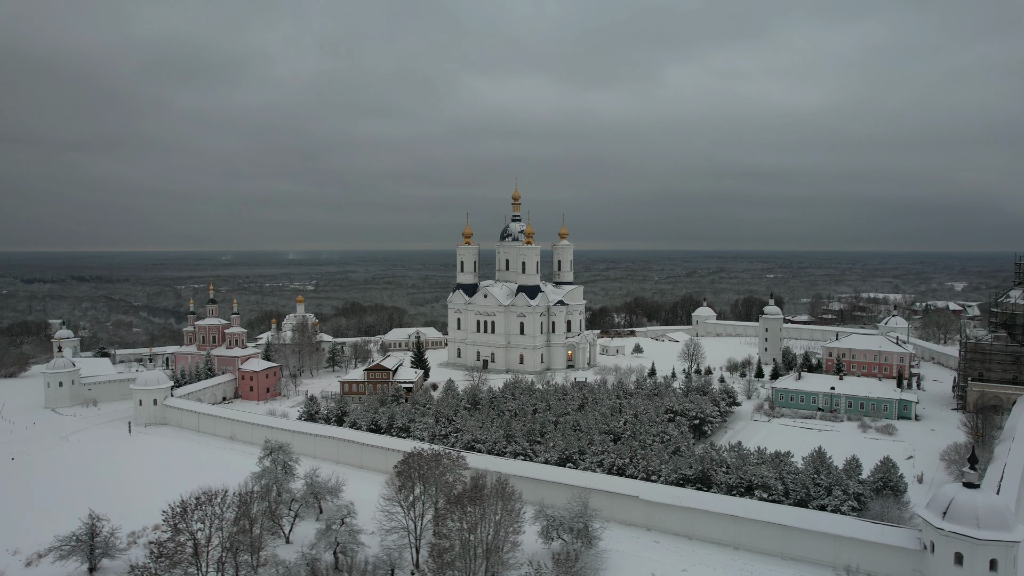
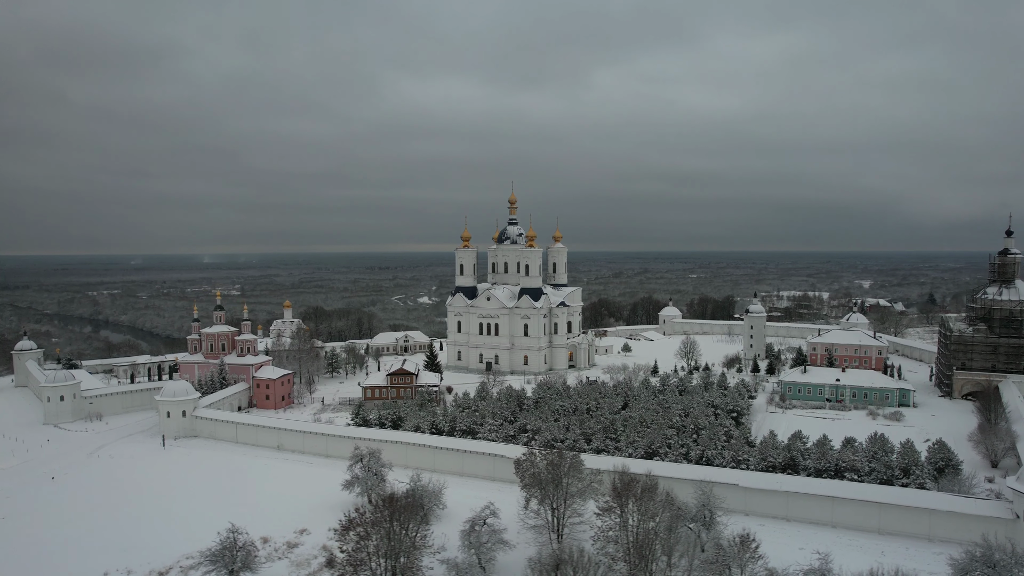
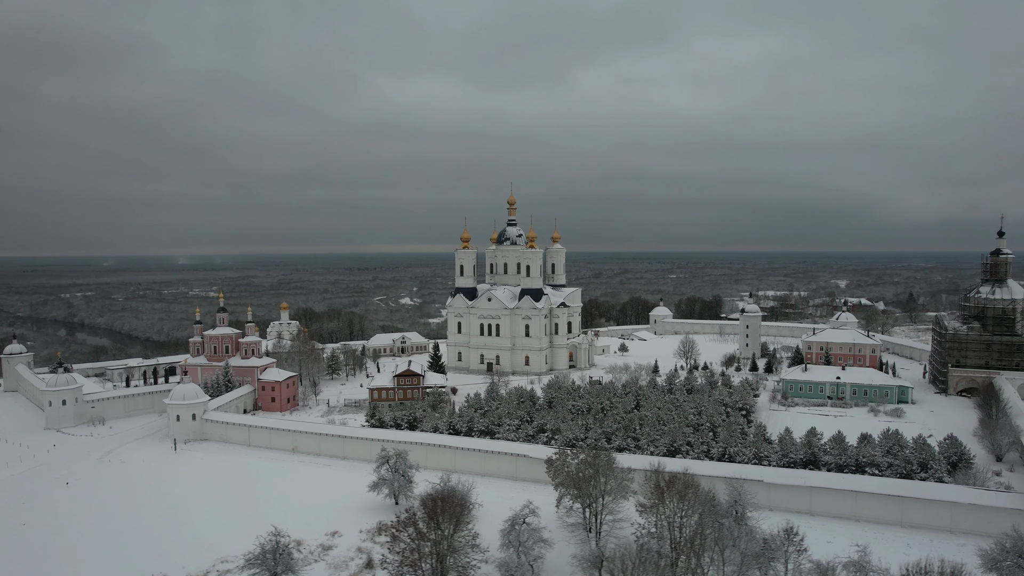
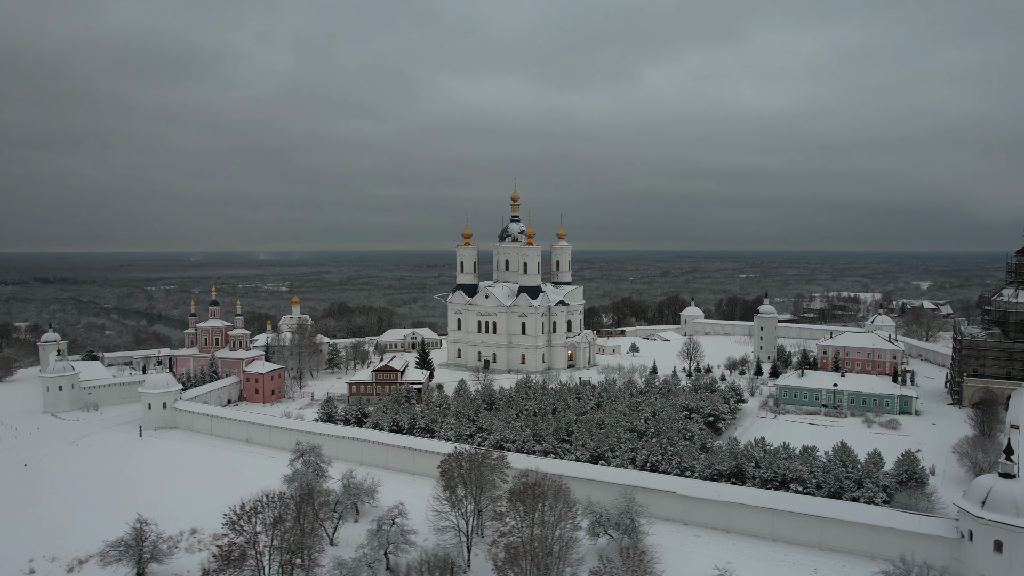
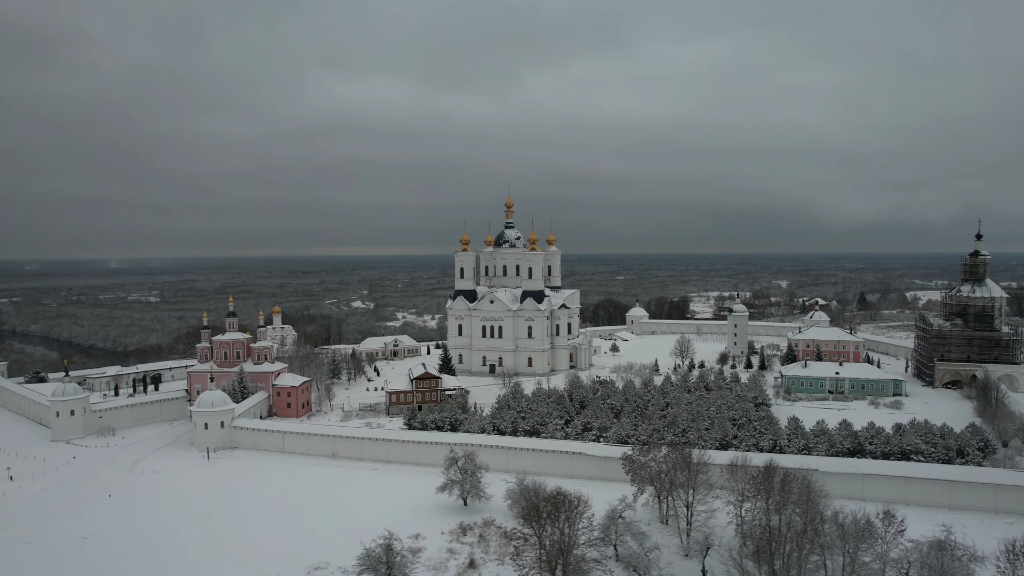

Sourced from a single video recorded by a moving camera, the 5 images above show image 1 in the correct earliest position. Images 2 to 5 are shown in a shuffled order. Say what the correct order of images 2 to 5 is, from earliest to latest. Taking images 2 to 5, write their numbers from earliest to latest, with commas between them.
4, 2, 3, 5
